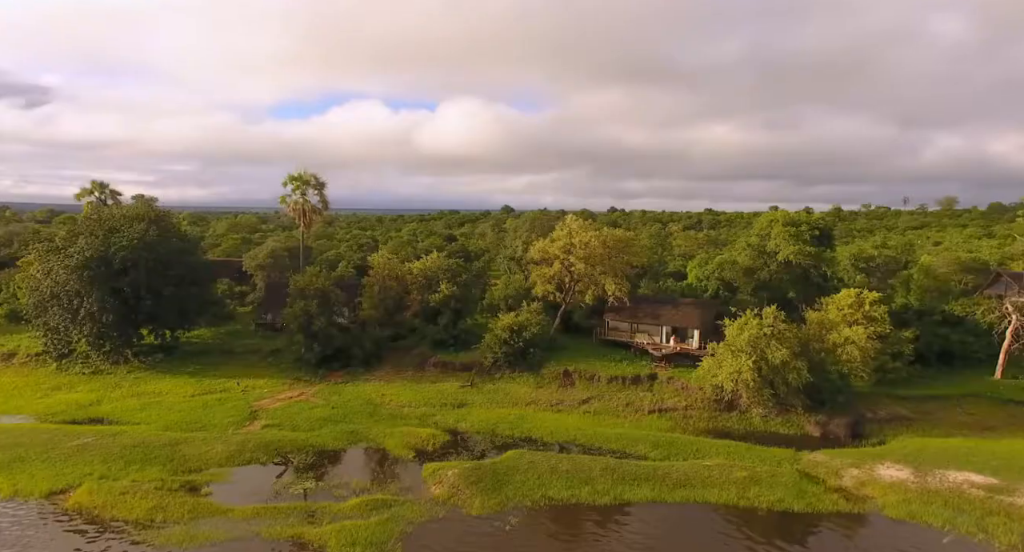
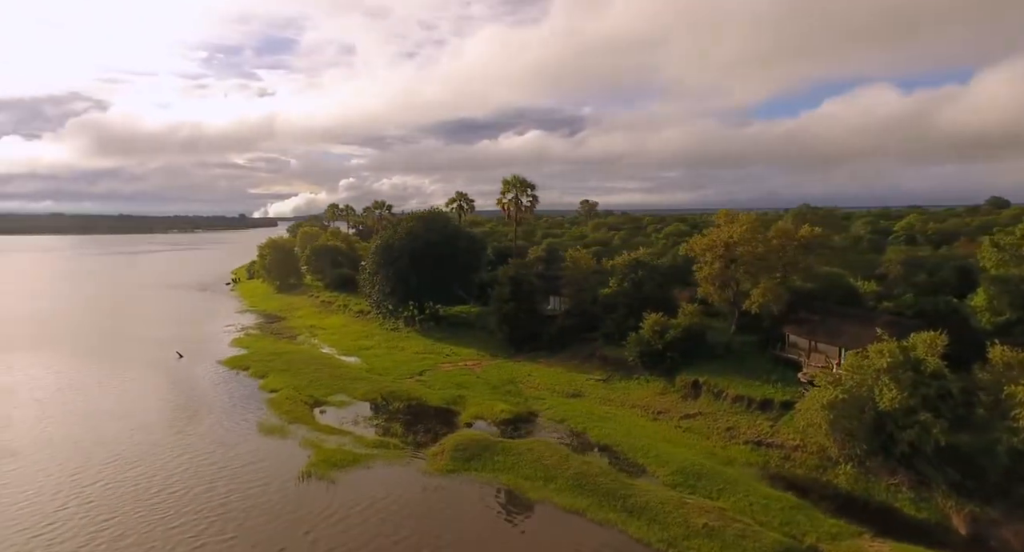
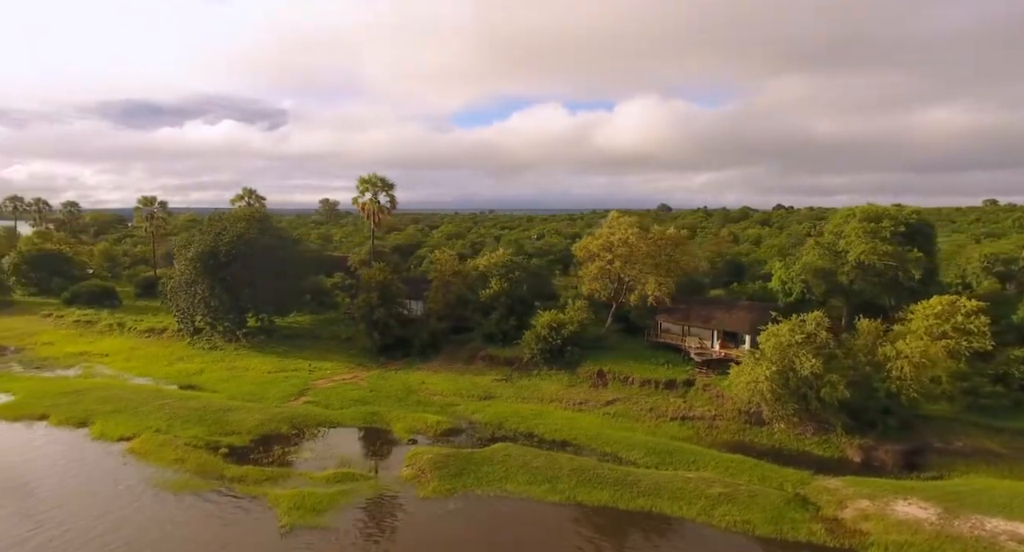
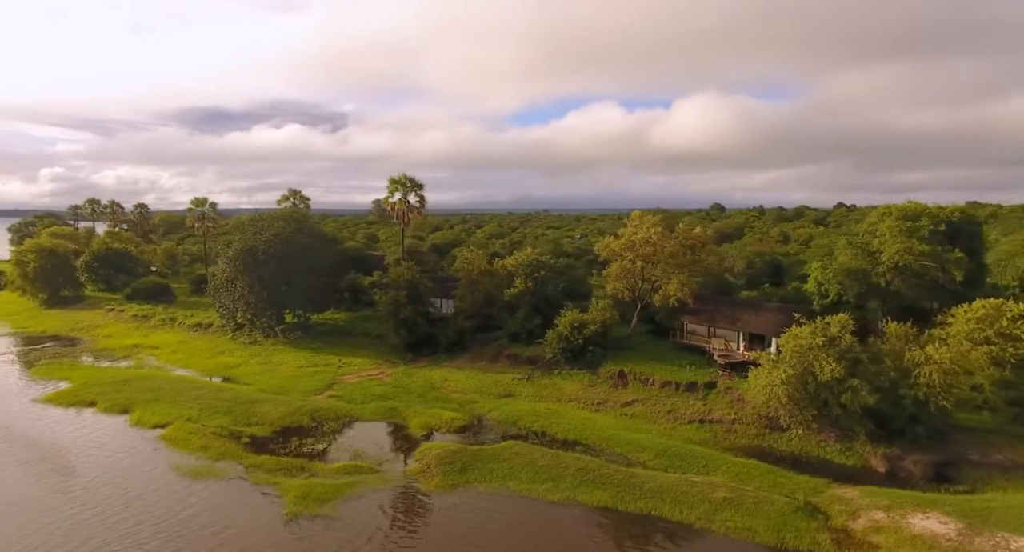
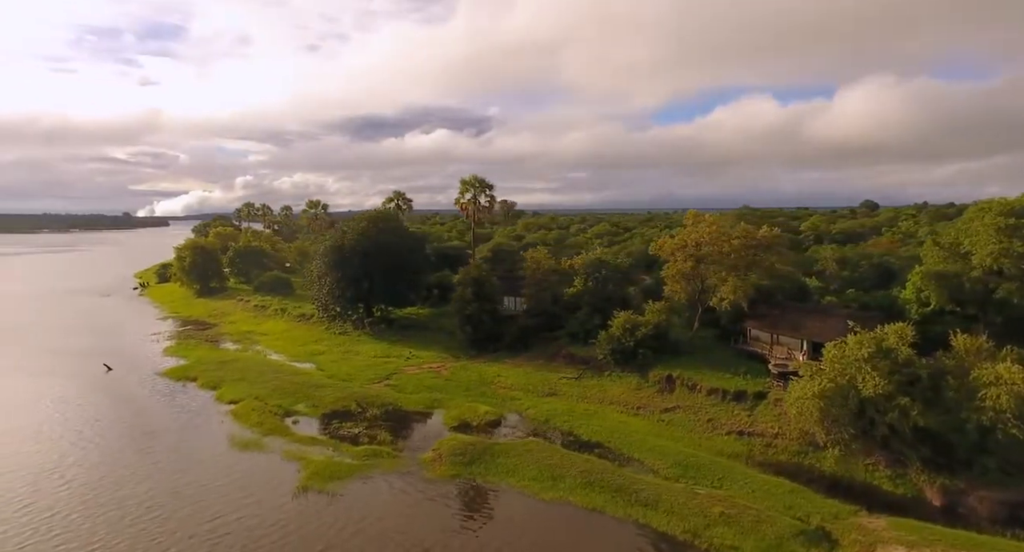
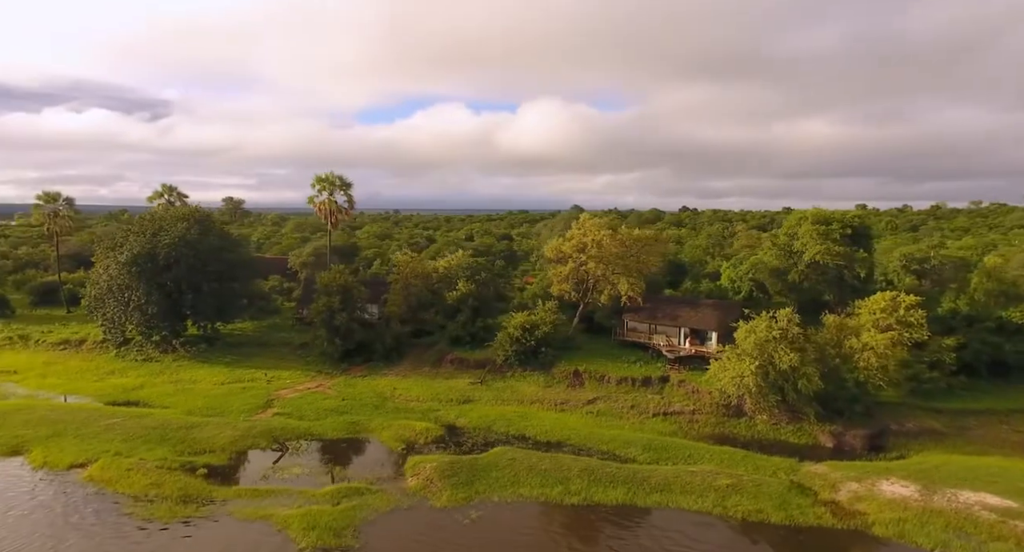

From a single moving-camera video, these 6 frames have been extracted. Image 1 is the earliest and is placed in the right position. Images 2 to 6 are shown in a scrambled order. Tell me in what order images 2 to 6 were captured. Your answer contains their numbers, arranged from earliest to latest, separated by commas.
6, 3, 4, 5, 2
